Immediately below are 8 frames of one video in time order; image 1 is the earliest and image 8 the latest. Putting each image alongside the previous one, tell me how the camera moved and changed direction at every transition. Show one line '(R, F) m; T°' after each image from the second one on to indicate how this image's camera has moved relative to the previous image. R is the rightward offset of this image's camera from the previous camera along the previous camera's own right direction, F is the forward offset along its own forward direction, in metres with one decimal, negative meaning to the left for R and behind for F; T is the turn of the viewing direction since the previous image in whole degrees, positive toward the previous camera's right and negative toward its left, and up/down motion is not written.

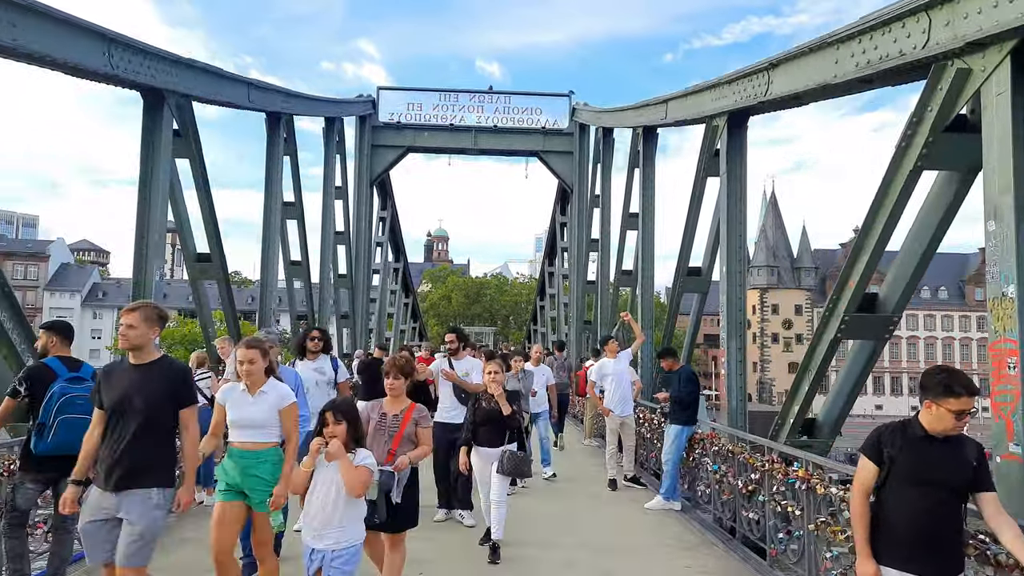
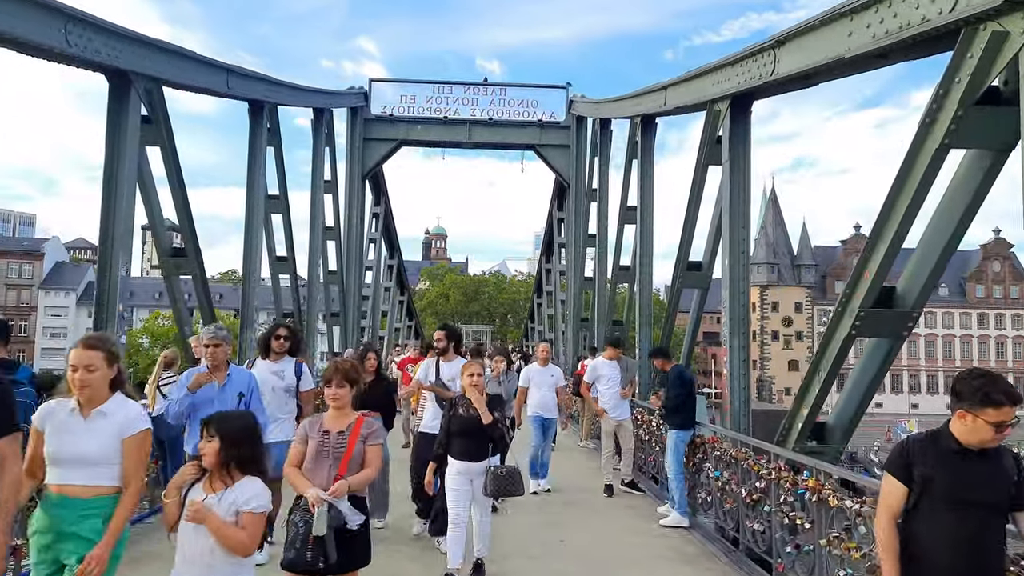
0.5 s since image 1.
(+0.1, +0.4) m; 0°
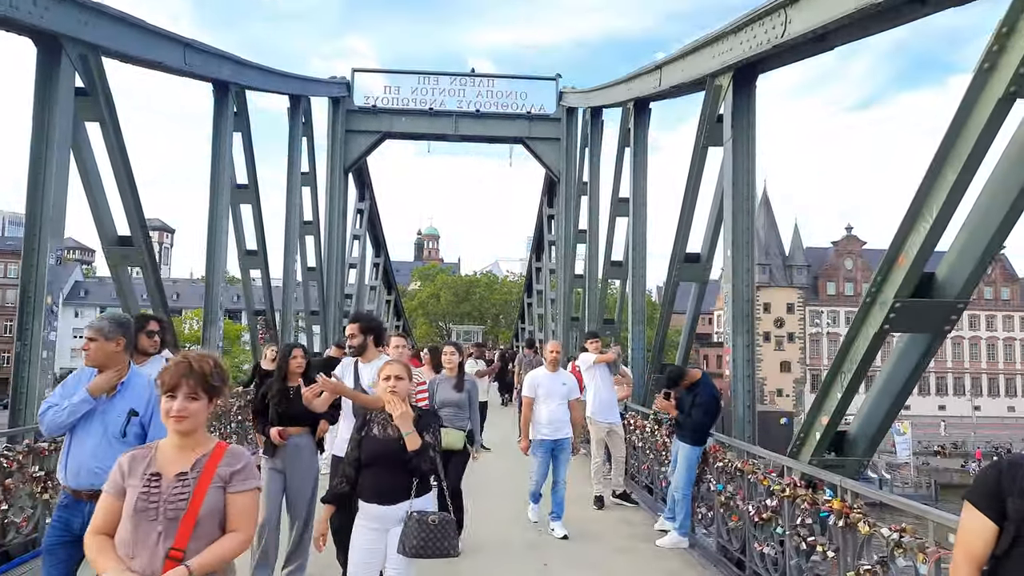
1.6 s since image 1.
(+0.1, +0.7) m; +1°
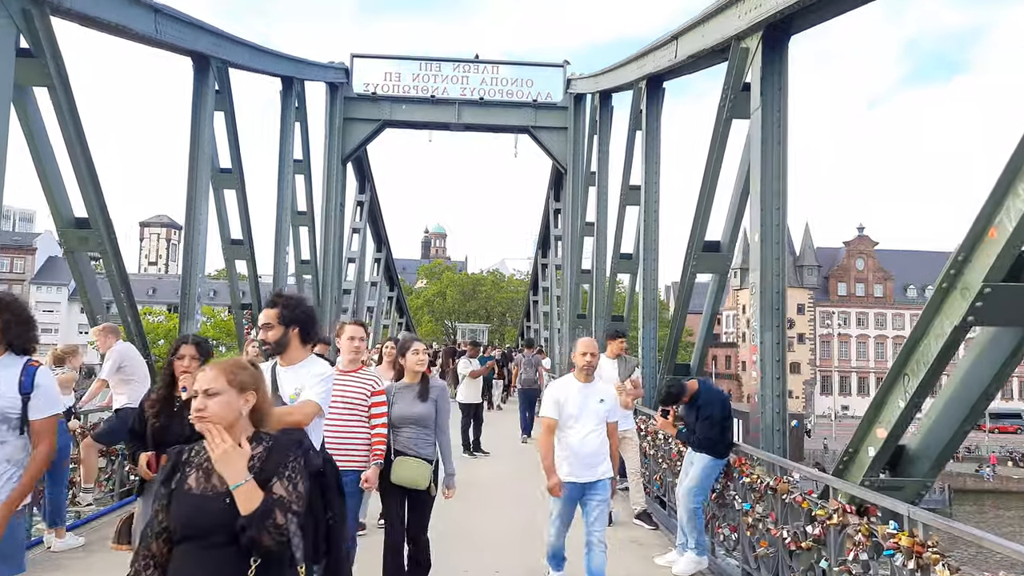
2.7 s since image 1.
(+0.1, +0.8) m; -1°
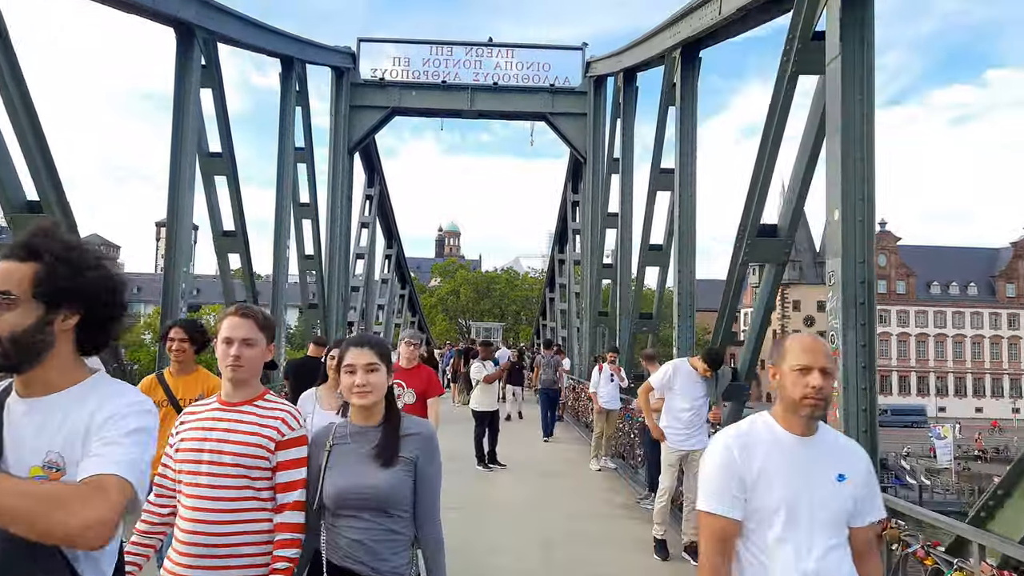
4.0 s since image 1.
(-0.1, +1.0) m; -1°
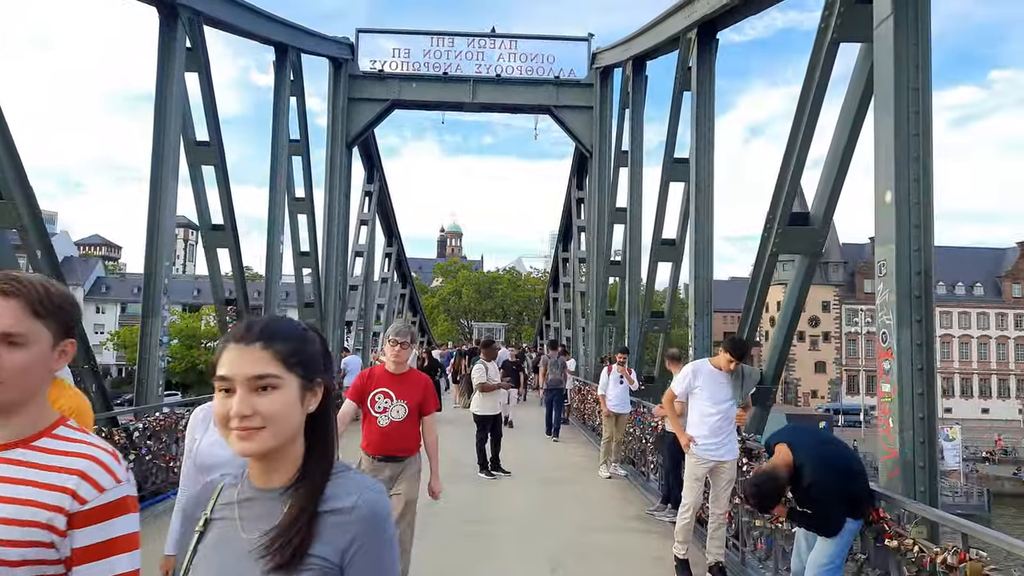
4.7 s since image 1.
(0.0, +0.5) m; 0°
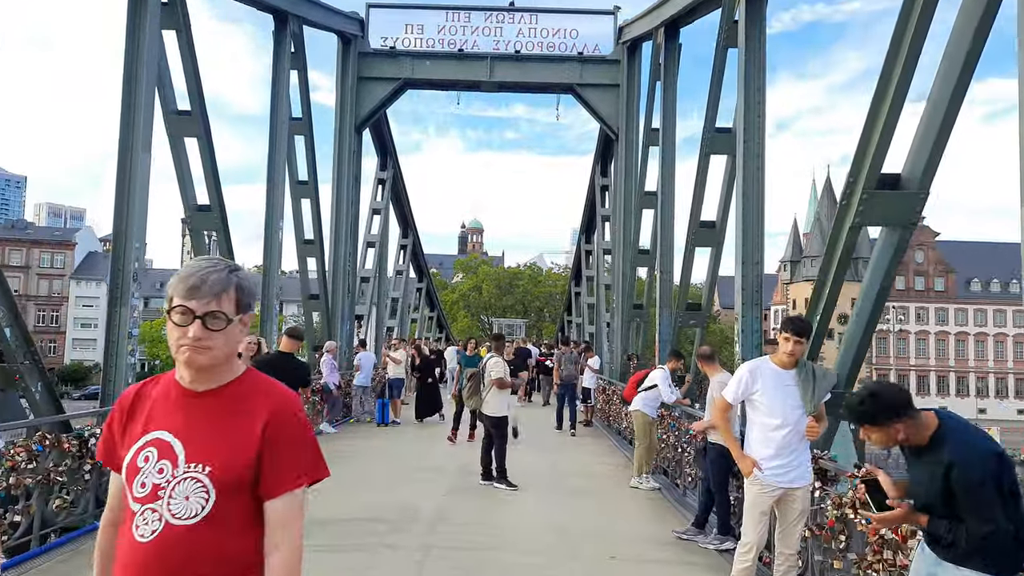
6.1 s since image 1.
(0.0, +1.0) m; -2°
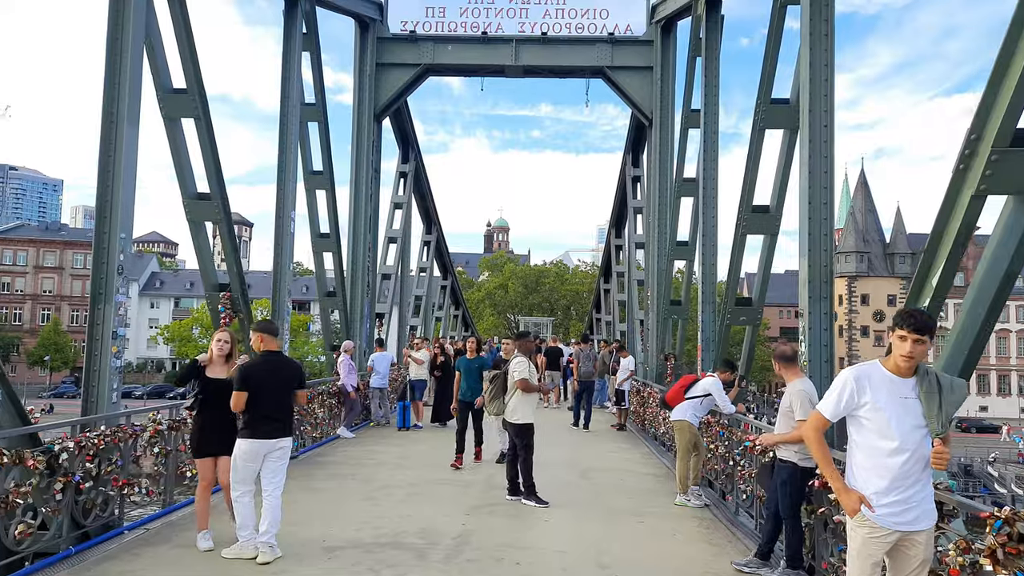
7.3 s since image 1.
(0.0, +0.8) m; -2°
